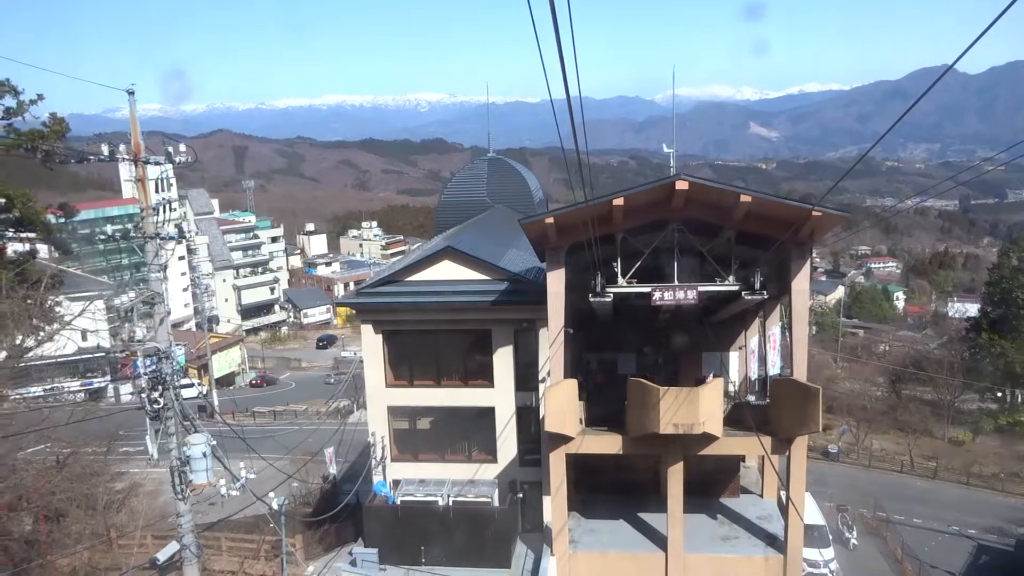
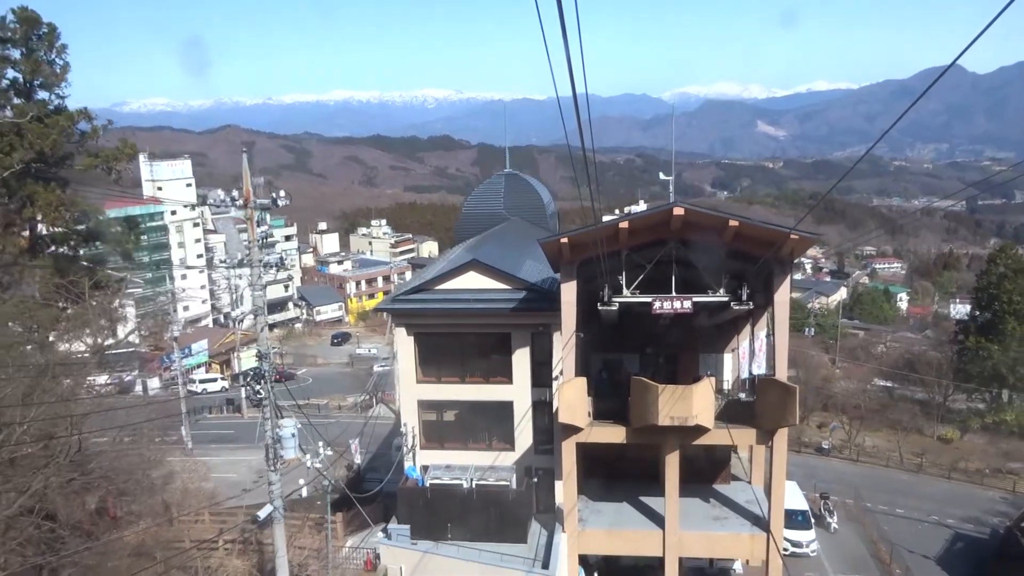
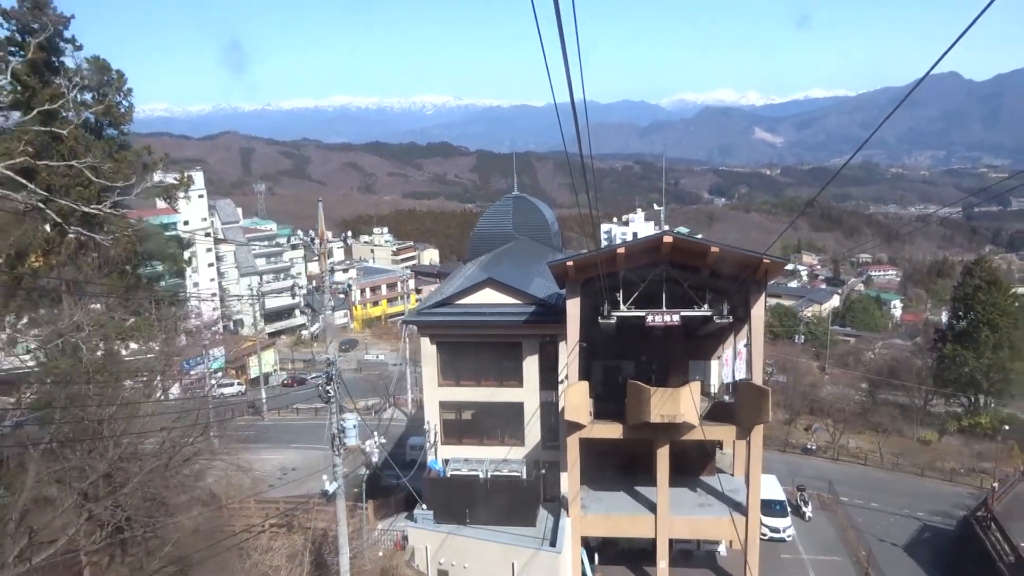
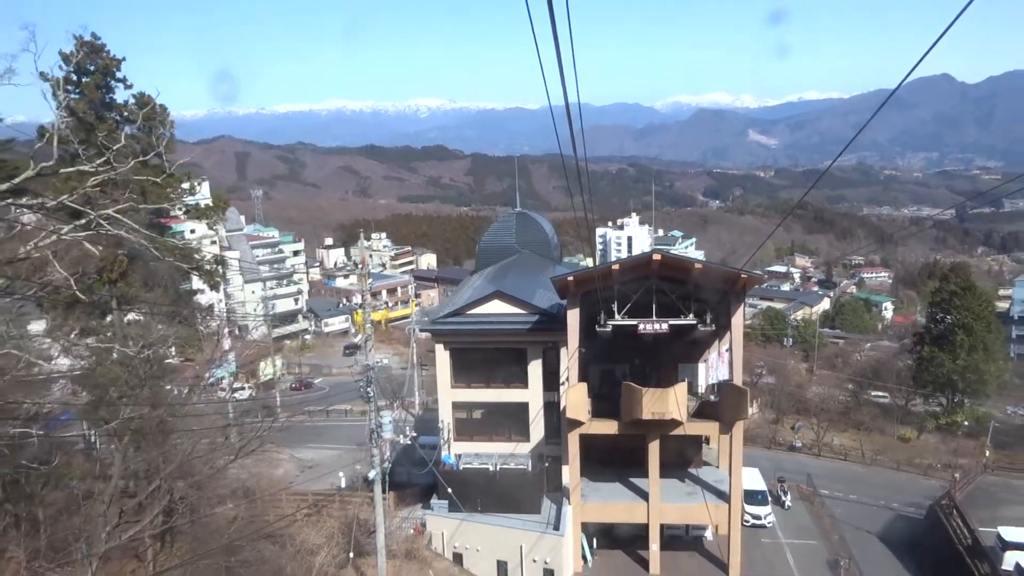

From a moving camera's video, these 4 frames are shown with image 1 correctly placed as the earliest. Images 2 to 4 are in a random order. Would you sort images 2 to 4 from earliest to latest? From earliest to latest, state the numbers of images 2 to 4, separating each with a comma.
2, 3, 4
